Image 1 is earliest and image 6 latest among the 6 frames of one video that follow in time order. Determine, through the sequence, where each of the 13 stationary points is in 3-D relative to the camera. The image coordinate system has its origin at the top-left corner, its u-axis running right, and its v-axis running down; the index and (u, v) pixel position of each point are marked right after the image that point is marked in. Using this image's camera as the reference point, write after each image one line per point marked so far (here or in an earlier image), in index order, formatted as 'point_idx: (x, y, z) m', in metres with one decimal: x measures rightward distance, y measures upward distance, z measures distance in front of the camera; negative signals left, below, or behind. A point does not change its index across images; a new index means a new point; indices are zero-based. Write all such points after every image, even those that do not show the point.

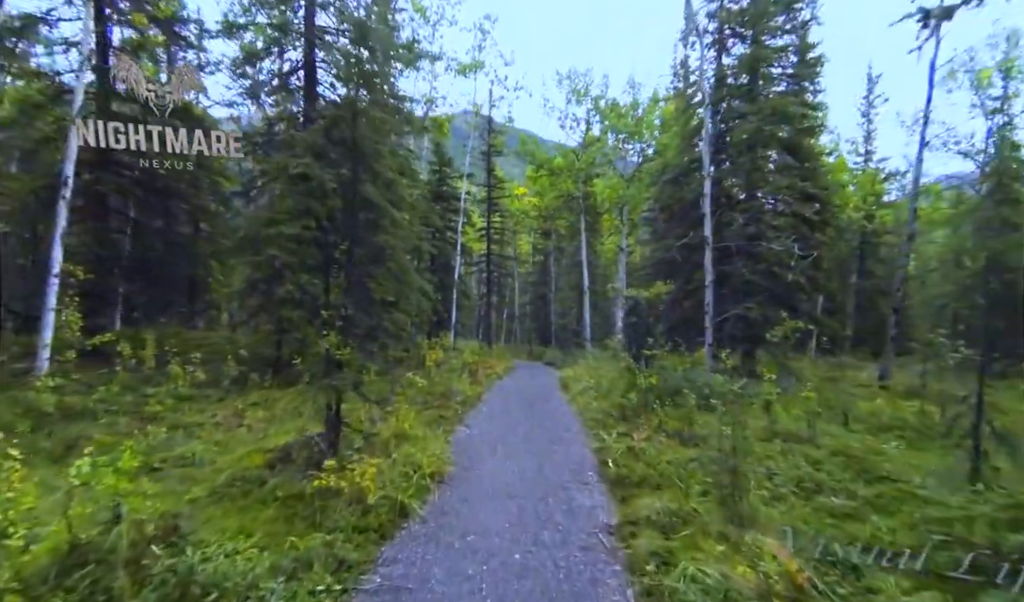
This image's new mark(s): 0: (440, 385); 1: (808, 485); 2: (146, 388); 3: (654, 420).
0: (-2.2, -2.5, +16.1) m
1: (+4.2, -2.6, +7.6) m
2: (-7.4, -1.8, +10.8) m
3: (+3.0, -2.5, +11.4) m
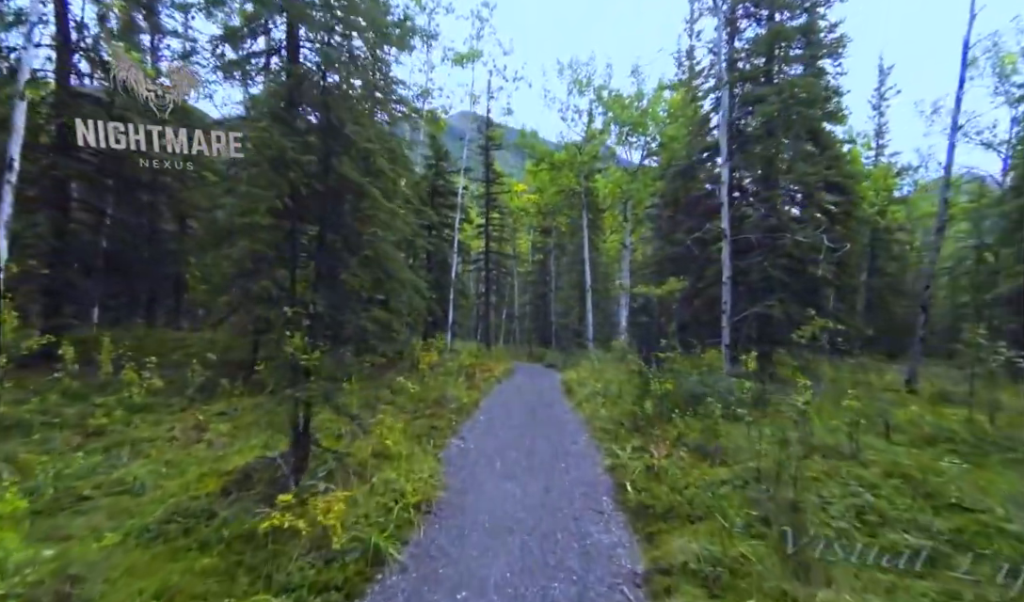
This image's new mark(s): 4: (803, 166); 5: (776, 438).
0: (-2.2, -2.5, +14.8) m
1: (+4.2, -2.5, +6.3) m
2: (-7.4, -1.7, +9.5) m
3: (+3.0, -2.5, +10.1) m
4: (+8.6, +4.0, +15.7) m
5: (+4.6, -2.5, +9.4) m
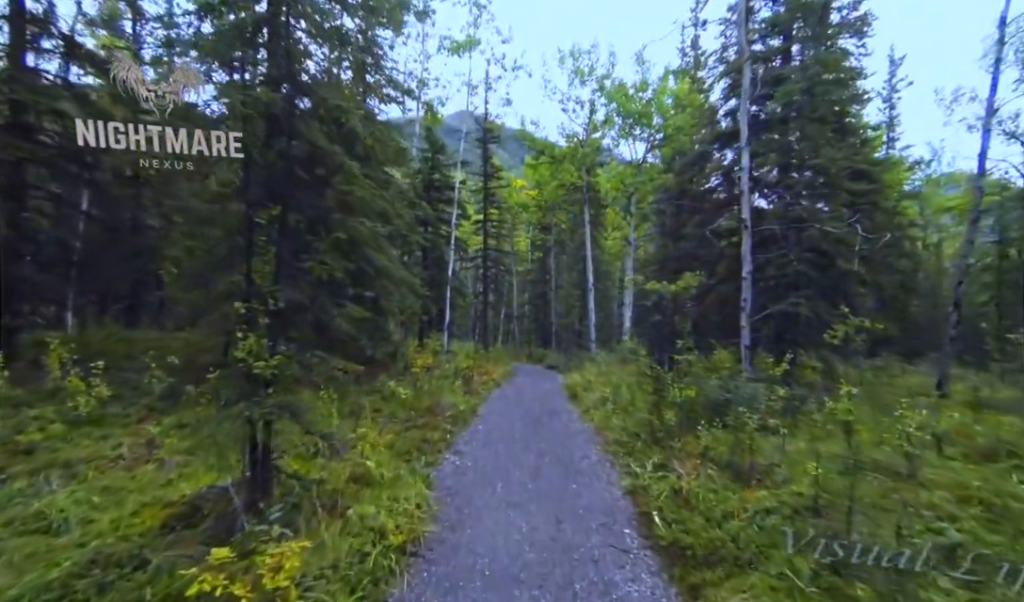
0: (-2.1, -2.4, +13.6) m
1: (+4.3, -2.5, +5.1) m
2: (-7.4, -1.6, +8.3) m
3: (+3.1, -2.4, +8.8) m
4: (+8.6, +4.1, +14.5) m
5: (+4.6, -2.4, +8.2) m
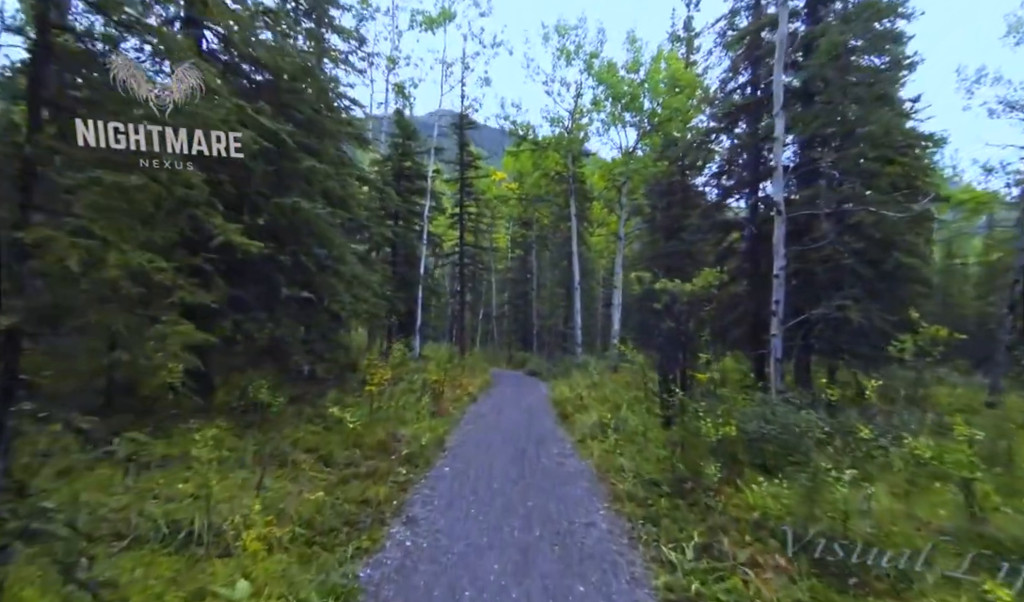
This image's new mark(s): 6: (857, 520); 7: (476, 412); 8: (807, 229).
0: (-2.6, -2.5, +10.8) m
1: (+4.1, -2.5, +2.5) m
2: (-7.6, -1.7, +5.2) m
3: (+2.8, -2.4, +6.2) m
4: (+8.1, +4.0, +12.0) m
5: (+4.4, -2.5, +5.6) m
6: (+3.9, -2.4, +6.0) m
7: (-1.0, -3.1, +14.7) m
8: (+6.6, +1.7, +12.2) m
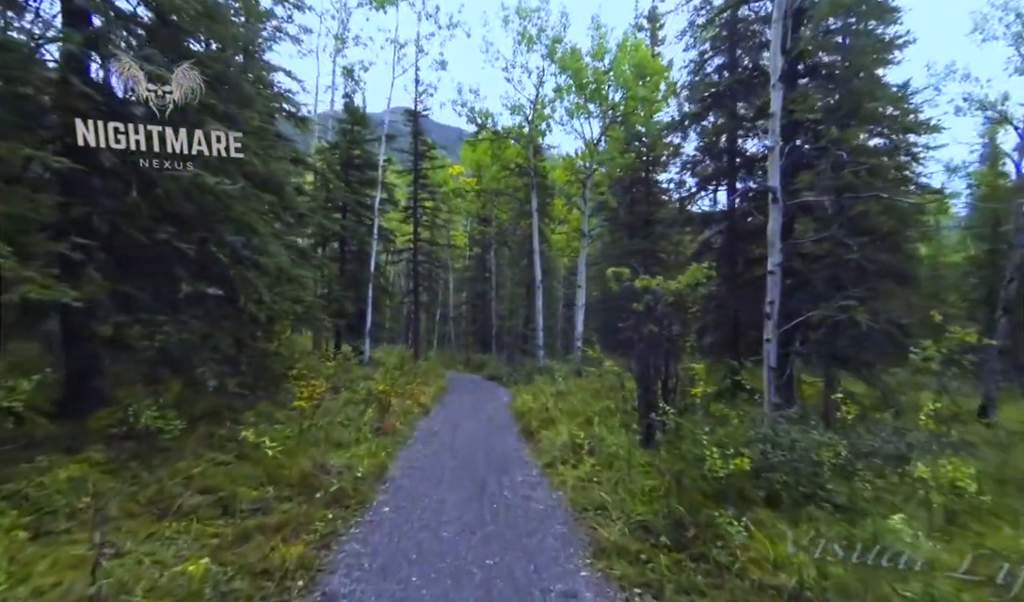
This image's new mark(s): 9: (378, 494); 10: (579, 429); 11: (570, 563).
0: (-3.3, -2.5, +8.8) m
1: (+4.0, -2.5, +1.1) m
2: (-7.9, -1.7, +2.9) m
3: (+2.4, -2.4, +4.7) m
4: (+7.3, +4.0, +10.9) m
5: (+4.0, -2.5, +4.2) m
6: (+3.5, -2.4, +4.5) m
7: (-2.0, -3.0, +12.9) m
8: (+5.8, +1.7, +11.0) m
9: (-1.9, -2.8, +7.8) m
10: (+1.4, -2.6, +11.0) m
11: (+0.6, -2.8, +5.8) m
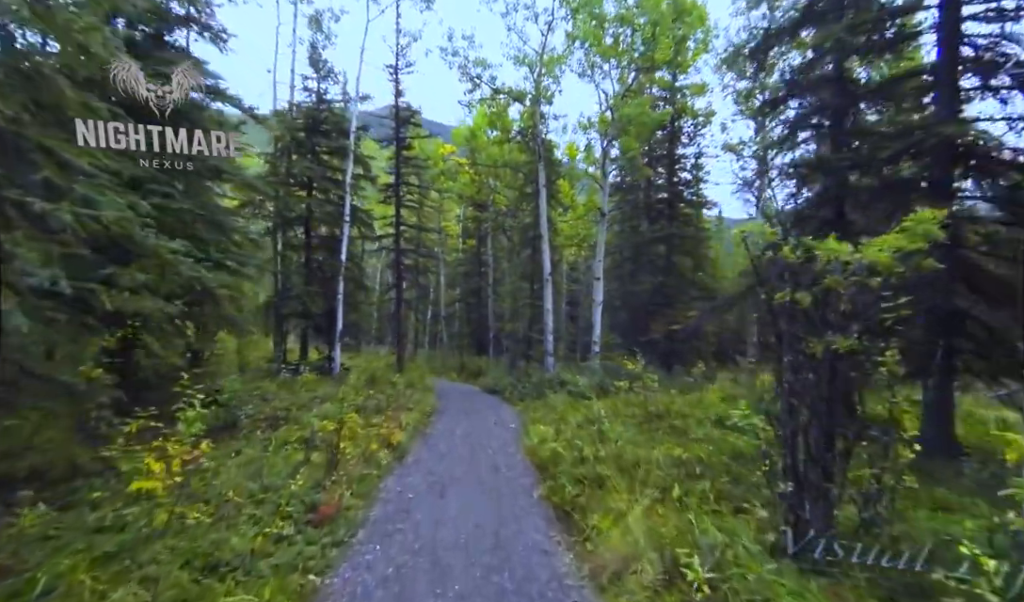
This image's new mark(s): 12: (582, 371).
0: (-3.0, -2.3, +3.9) m
1: (+4.5, -2.4, -3.7) m
2: (-7.5, -1.6, -2.0) m
3: (+2.8, -2.3, -0.1) m
4: (+7.6, +4.2, +6.1) m
5: (+4.4, -2.4, -0.6) m
6: (+3.9, -2.3, -0.3) m
7: (-1.7, -2.9, +8.0) m
8: (+6.1, +1.8, +6.2) m
9: (-1.6, -2.7, +2.9) m
10: (+1.7, -2.5, +6.2) m
11: (+1.0, -2.7, +1.0) m
12: (+2.4, -2.4, +18.8) m
